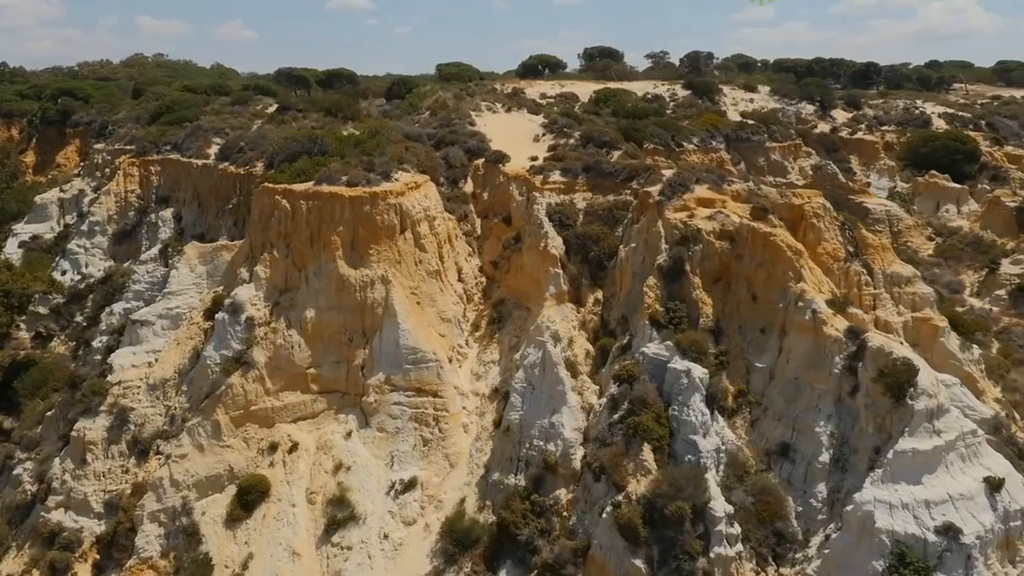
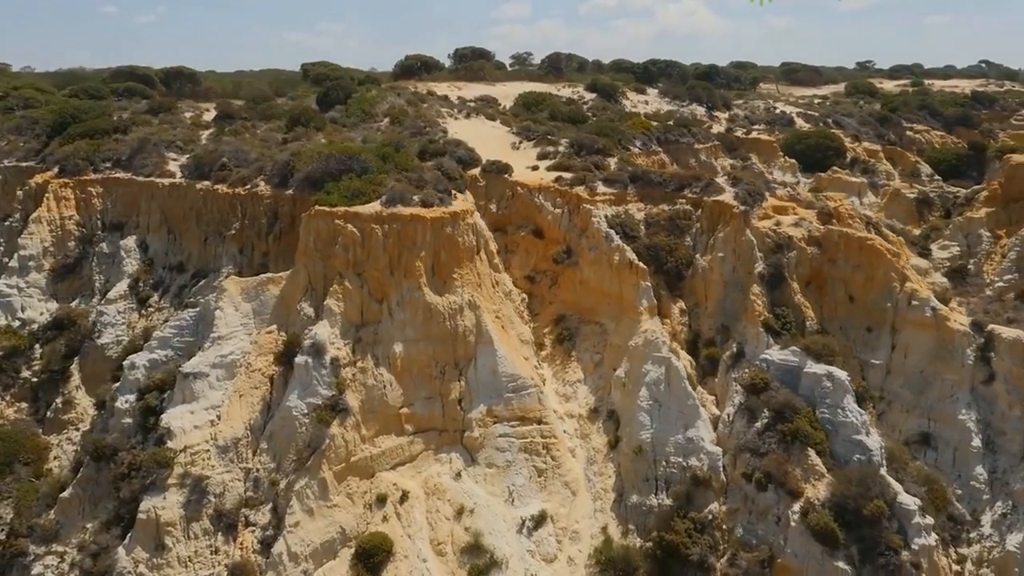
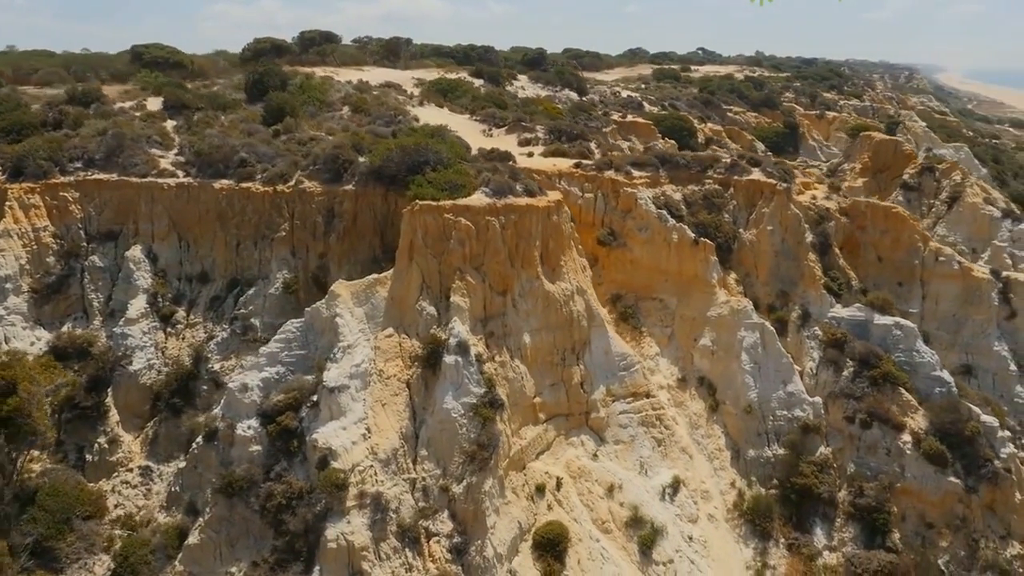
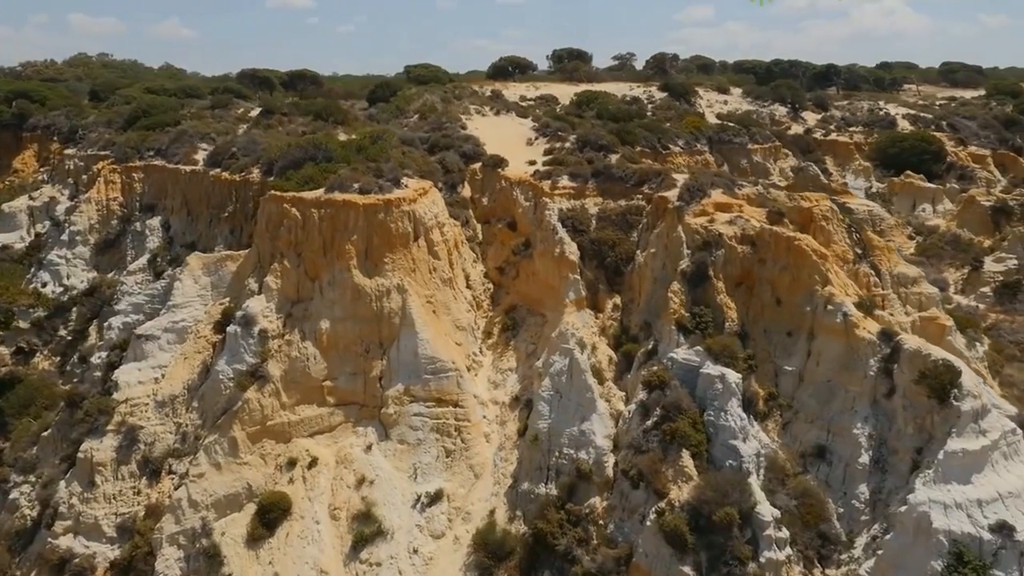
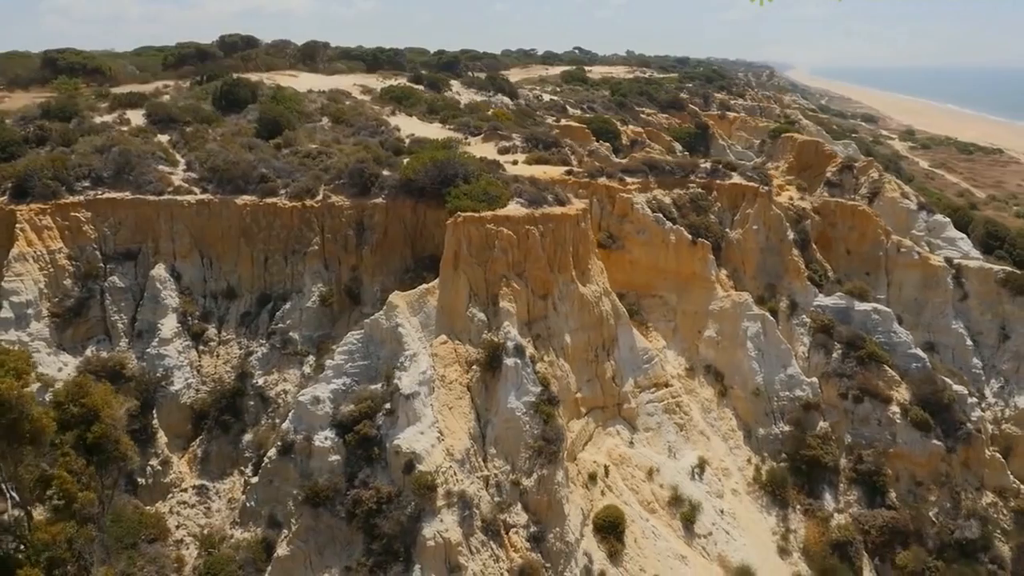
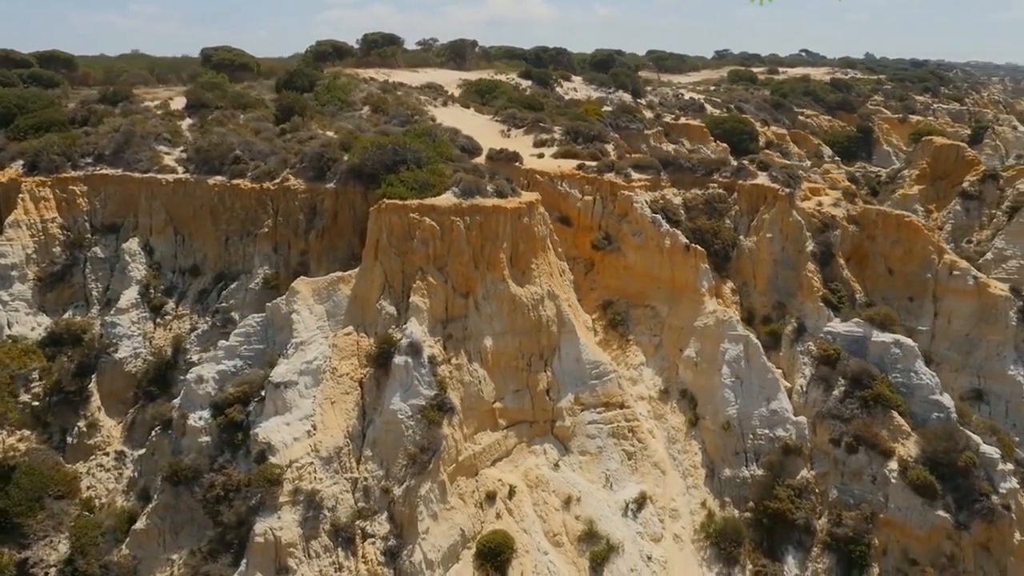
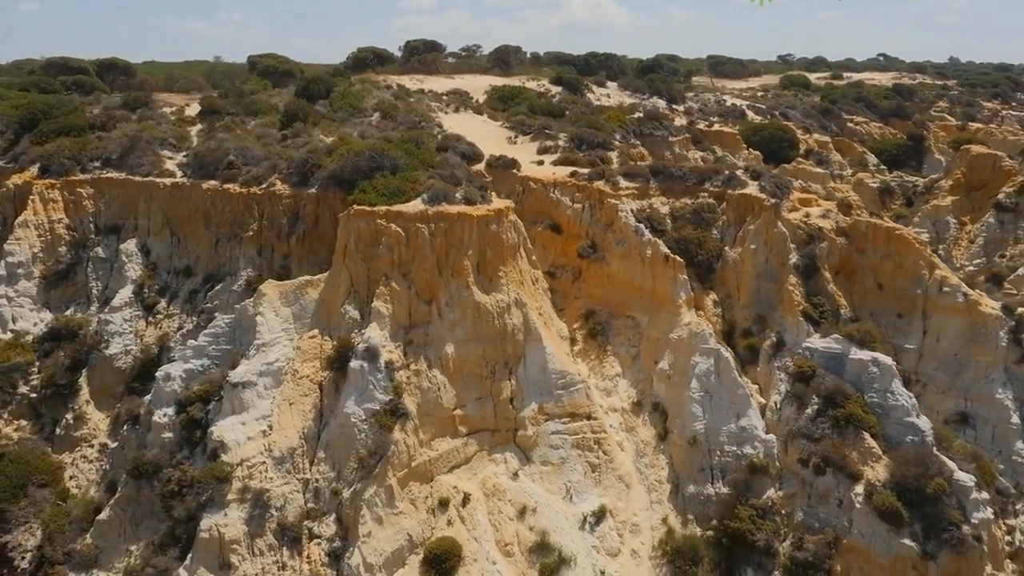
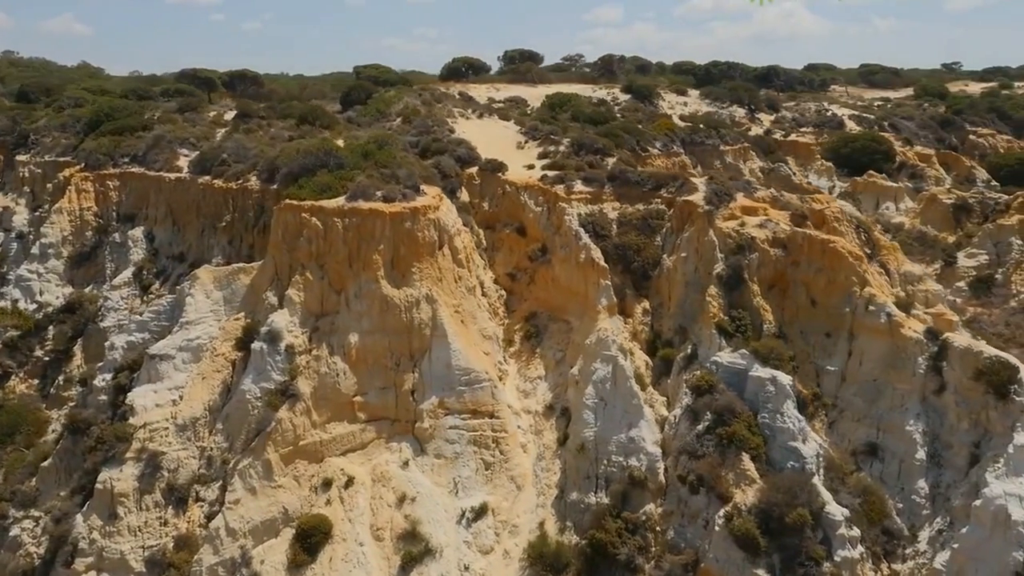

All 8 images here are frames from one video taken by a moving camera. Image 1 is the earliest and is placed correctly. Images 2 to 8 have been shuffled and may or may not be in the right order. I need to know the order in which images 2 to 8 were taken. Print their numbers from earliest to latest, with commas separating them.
4, 8, 2, 7, 6, 3, 5
